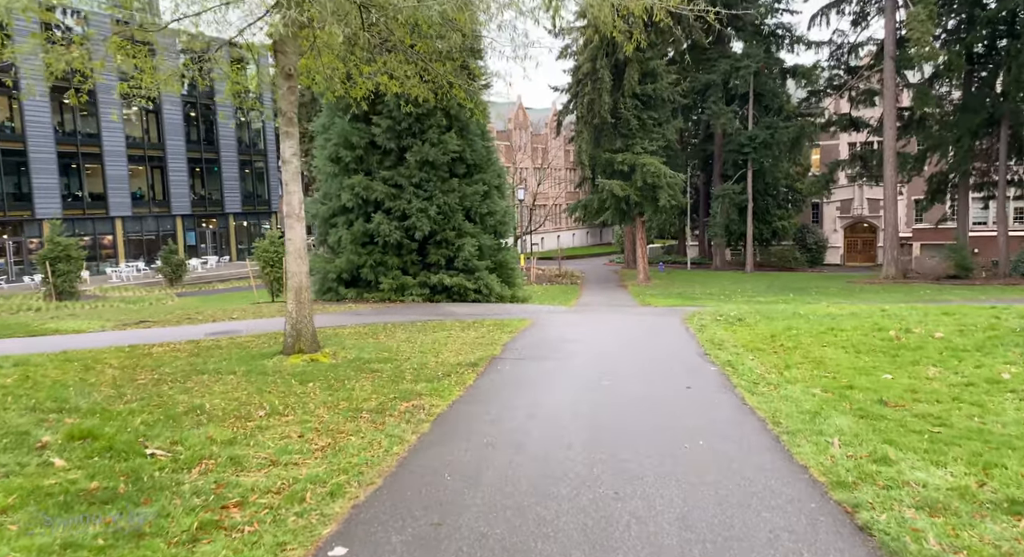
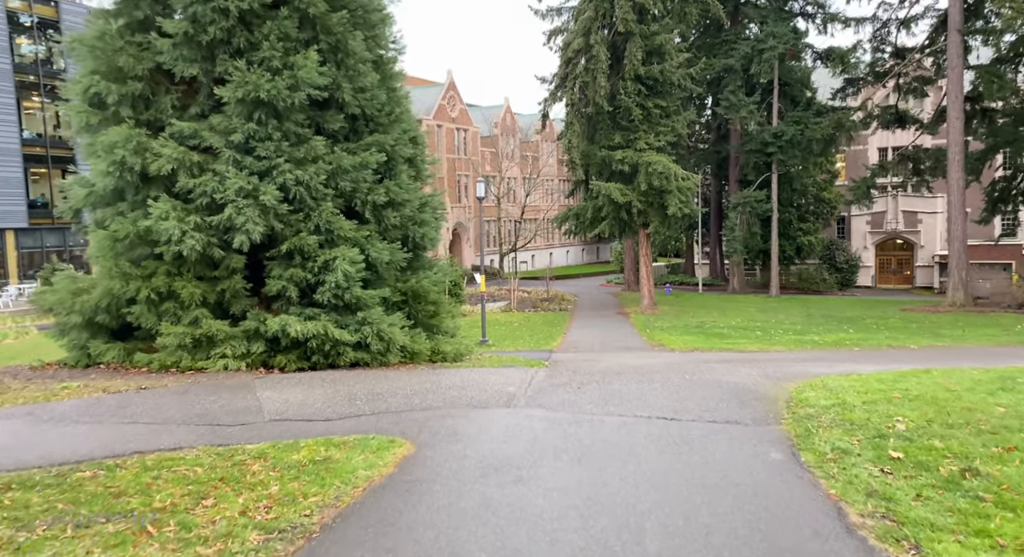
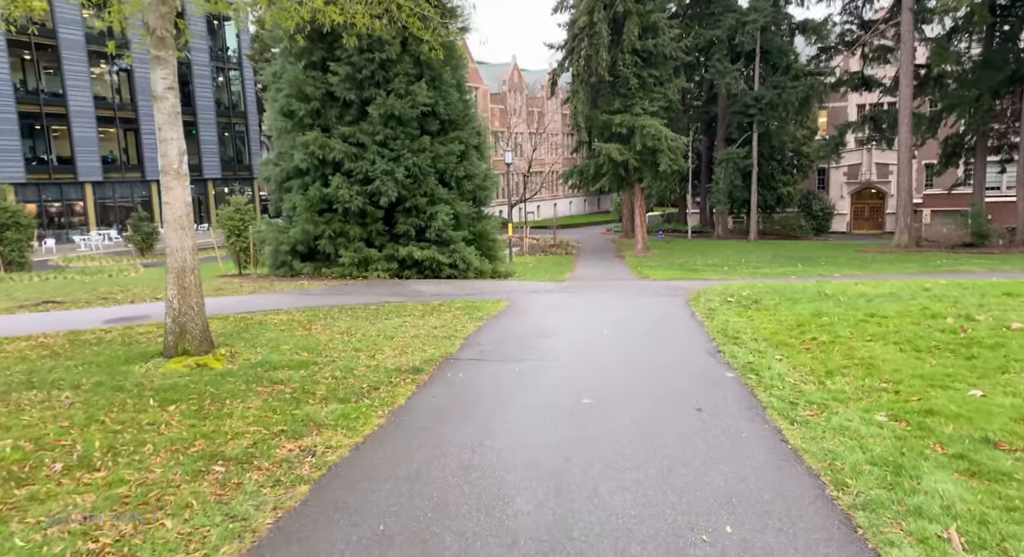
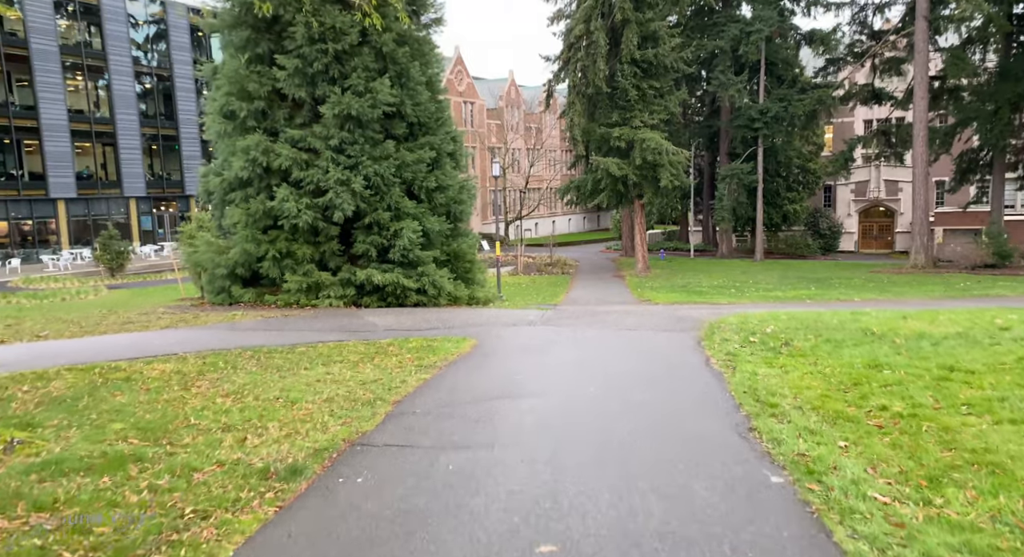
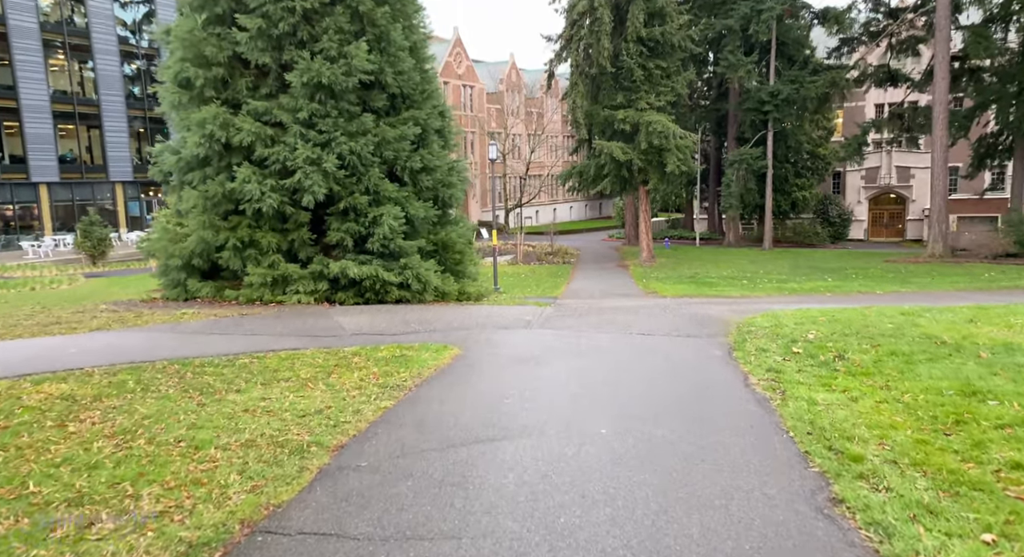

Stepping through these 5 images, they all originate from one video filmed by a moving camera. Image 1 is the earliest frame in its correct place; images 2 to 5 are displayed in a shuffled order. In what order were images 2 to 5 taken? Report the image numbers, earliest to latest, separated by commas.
3, 4, 5, 2
